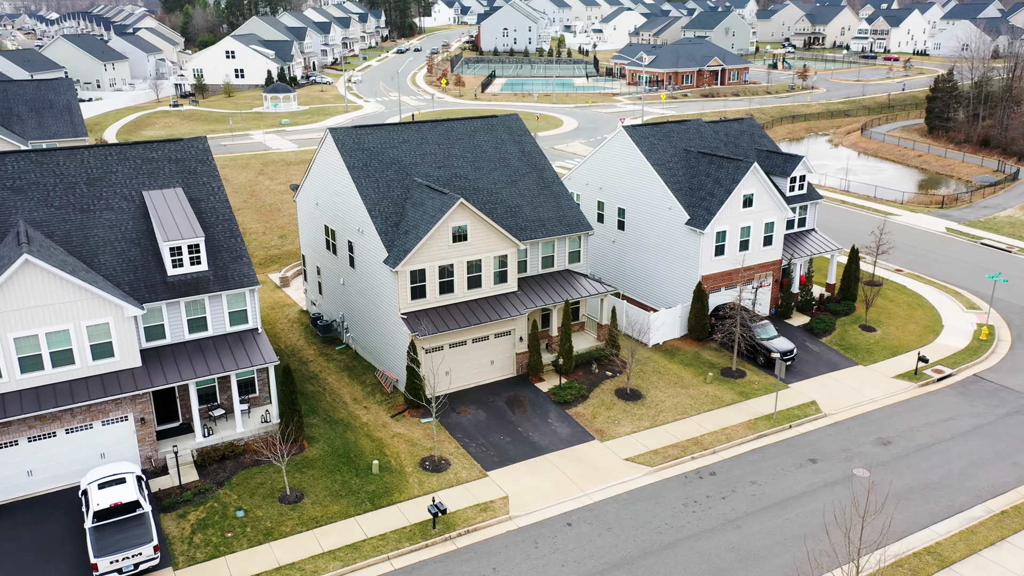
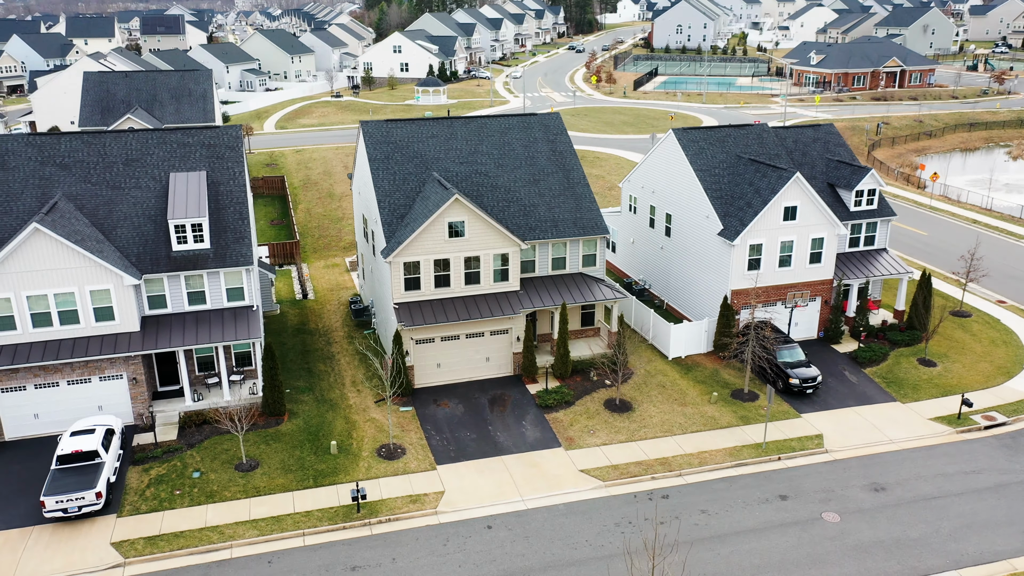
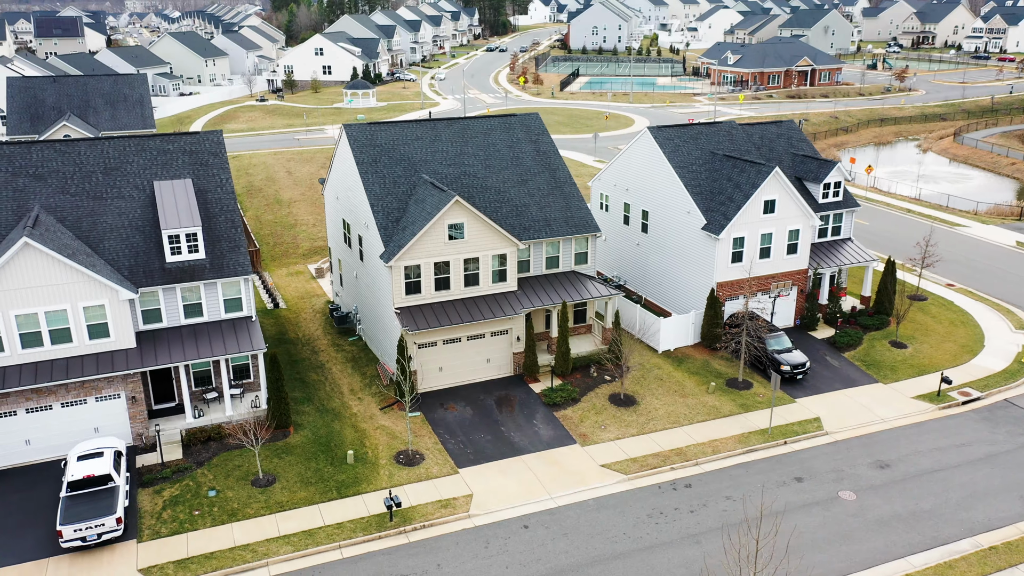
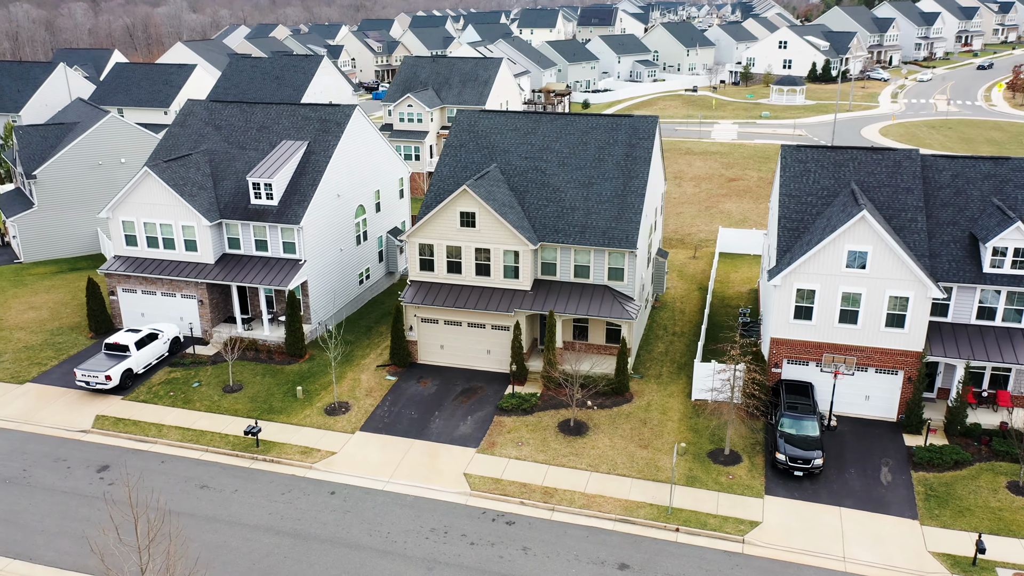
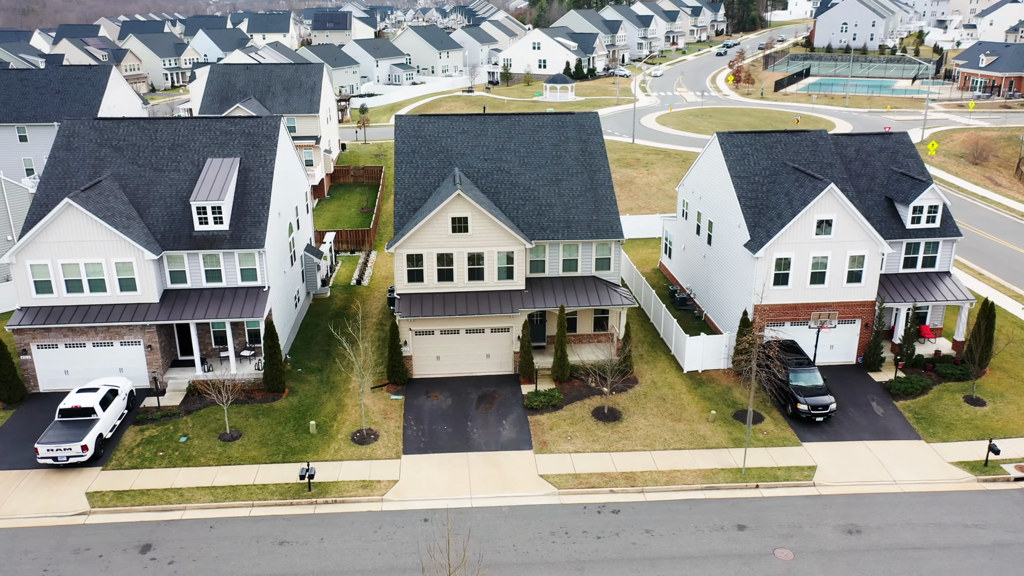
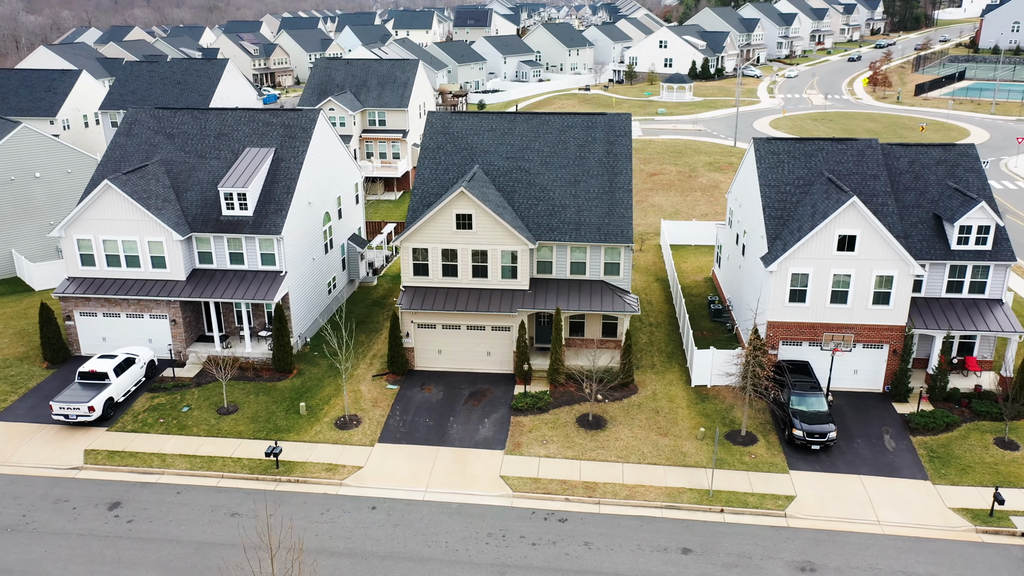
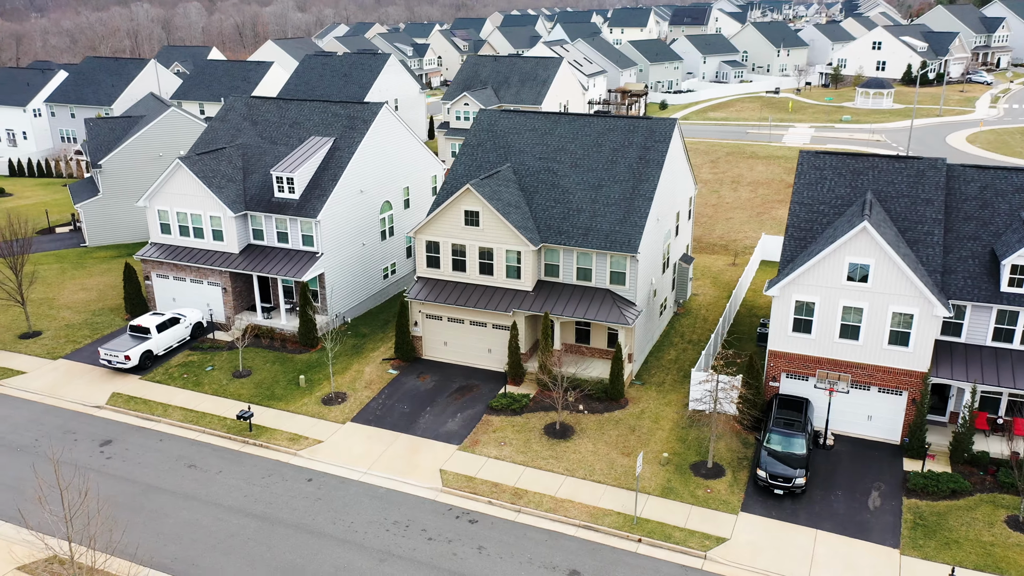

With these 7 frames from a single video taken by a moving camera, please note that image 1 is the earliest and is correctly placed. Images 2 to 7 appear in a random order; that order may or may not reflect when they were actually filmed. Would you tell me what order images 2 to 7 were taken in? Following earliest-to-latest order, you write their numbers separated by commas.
3, 2, 5, 6, 4, 7
